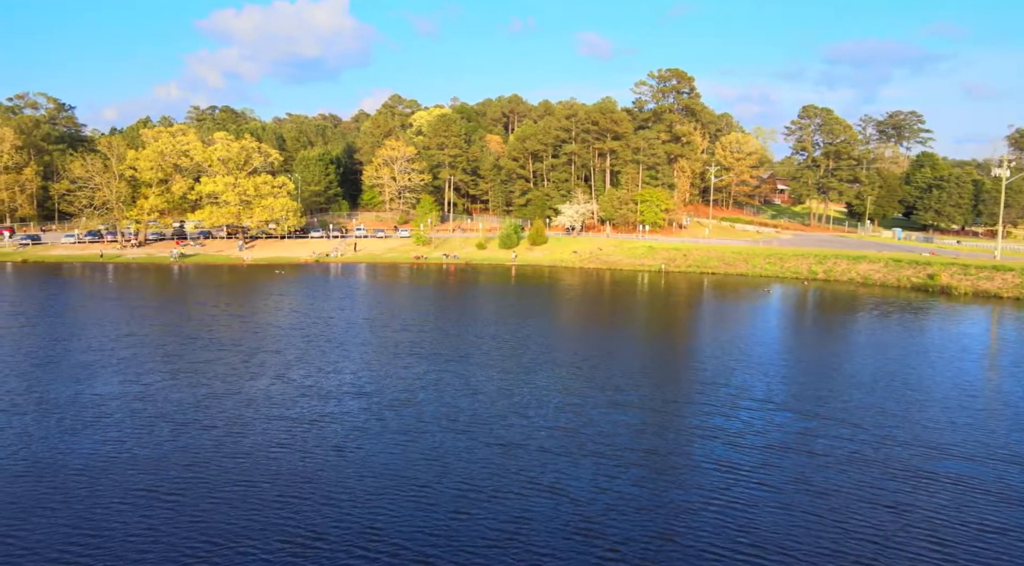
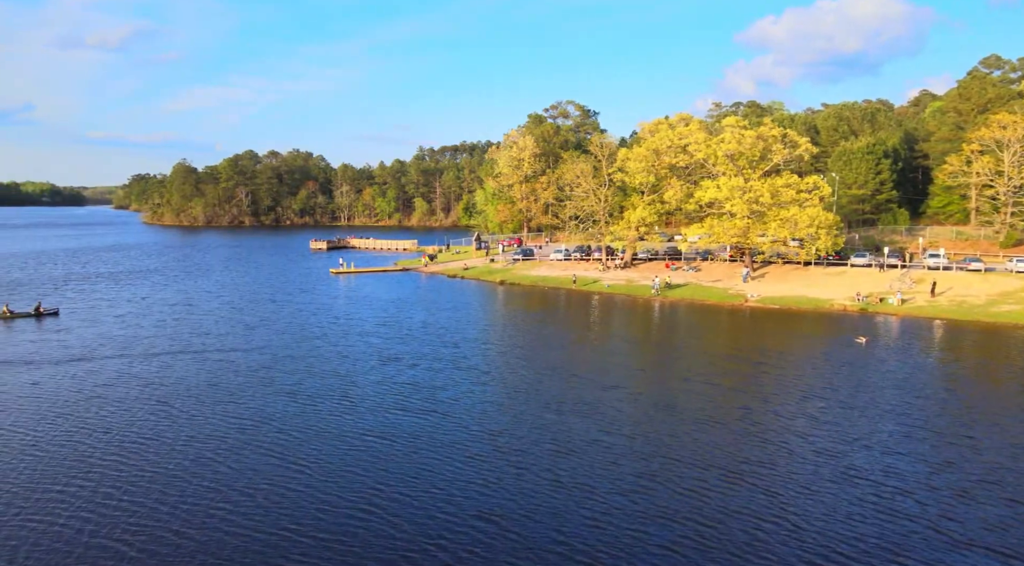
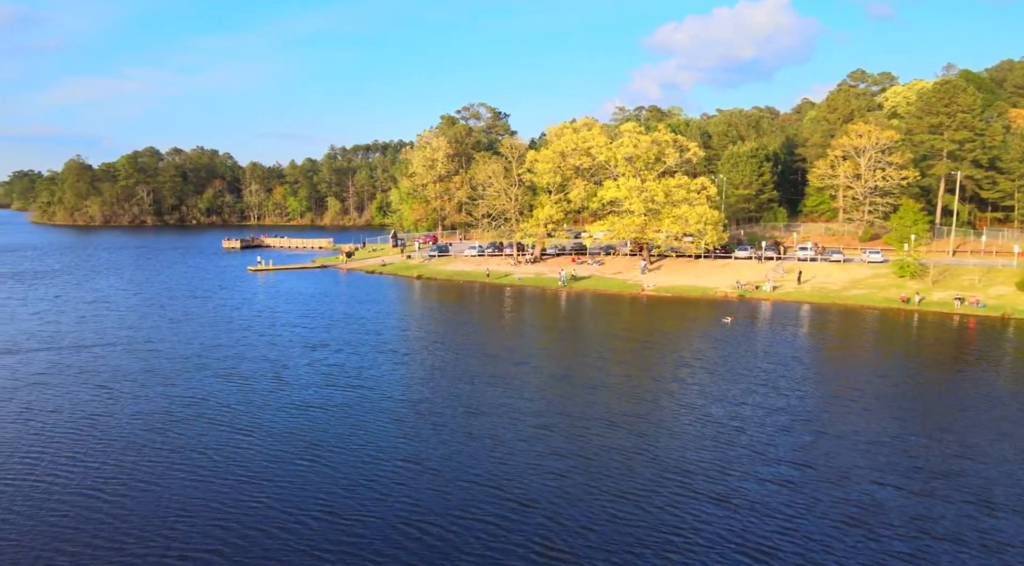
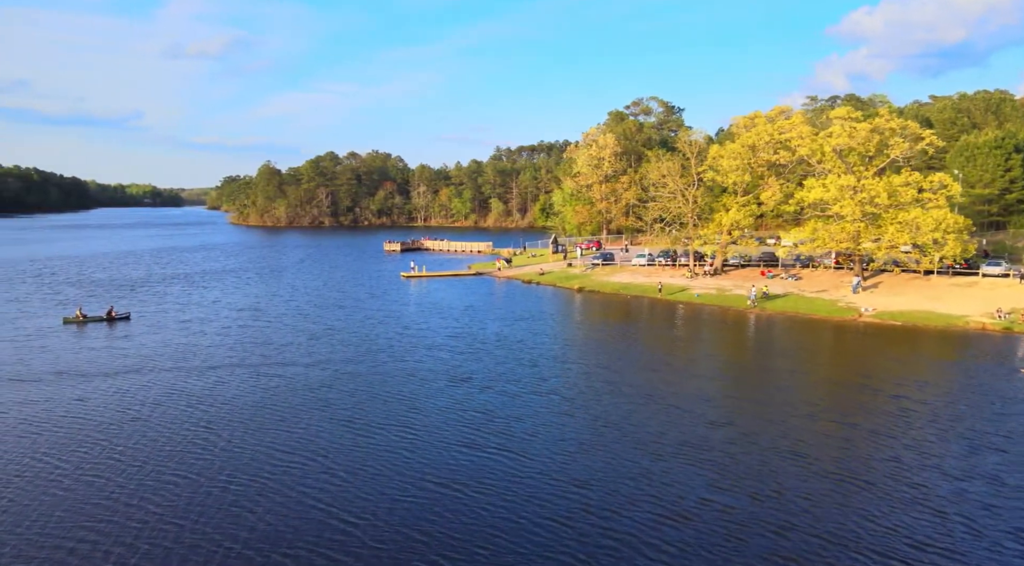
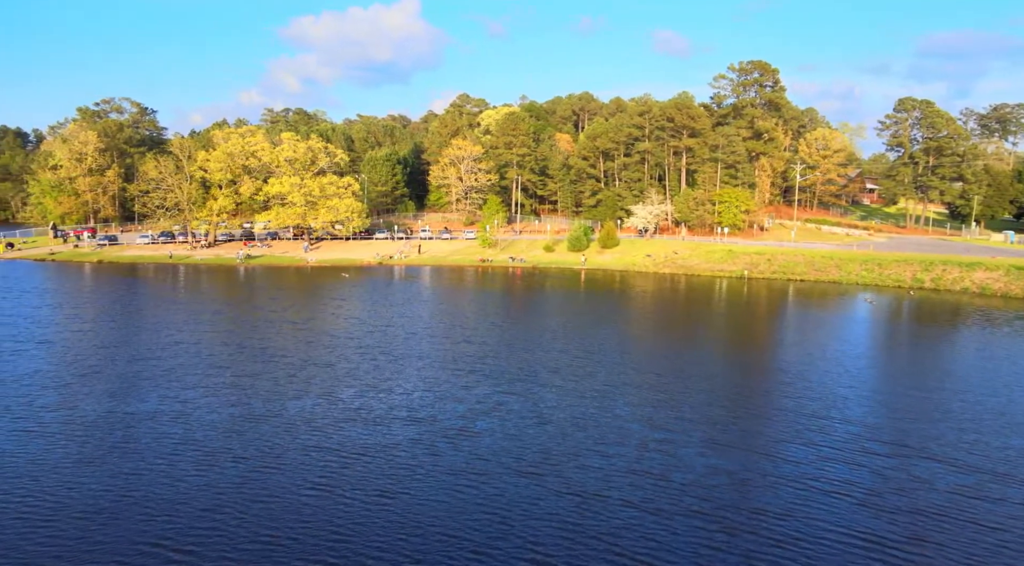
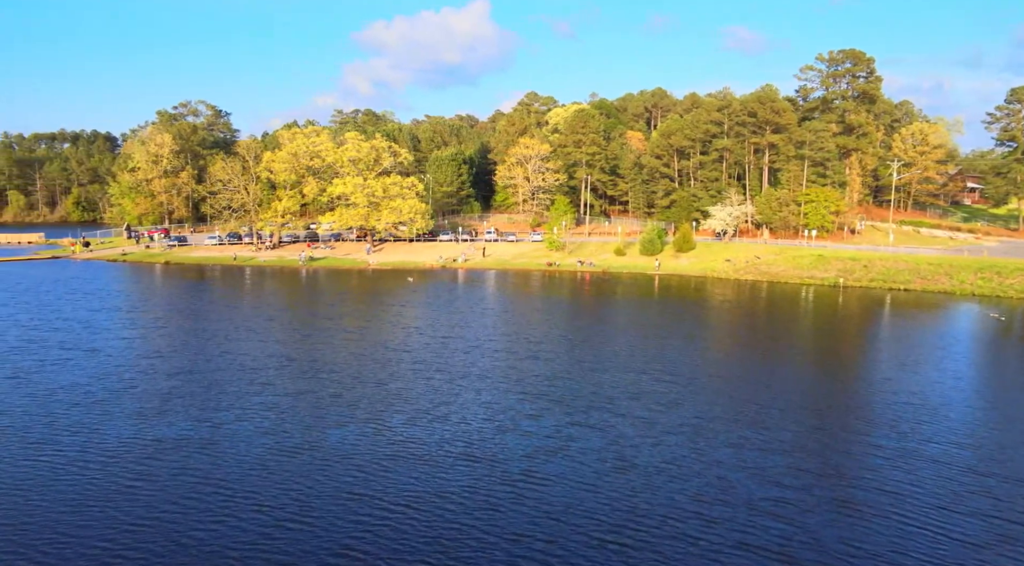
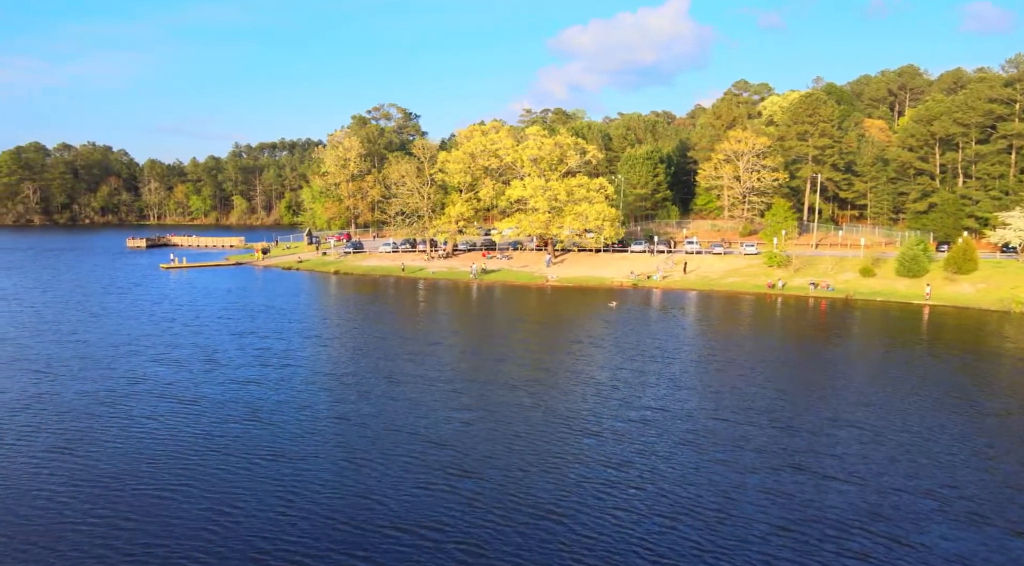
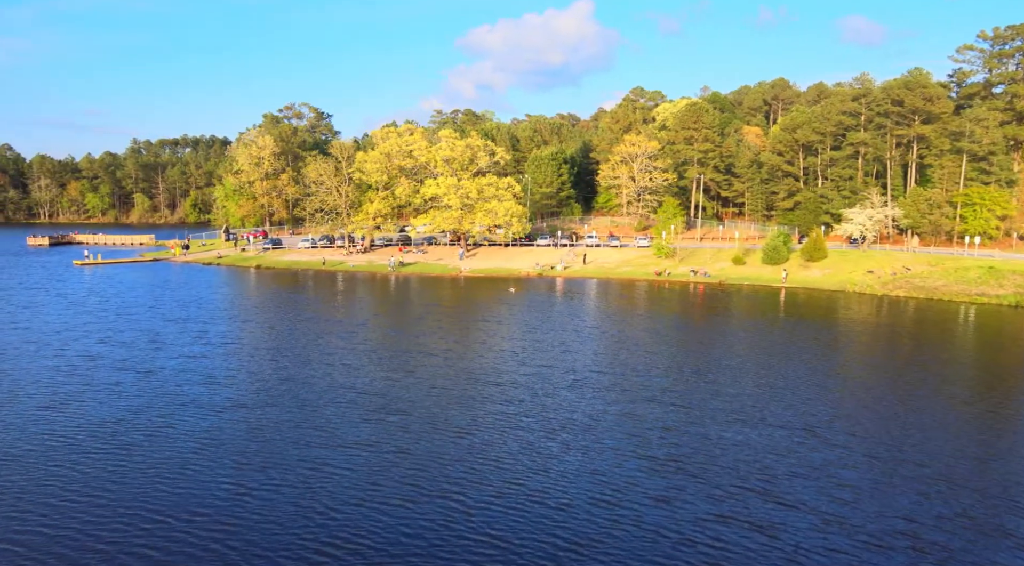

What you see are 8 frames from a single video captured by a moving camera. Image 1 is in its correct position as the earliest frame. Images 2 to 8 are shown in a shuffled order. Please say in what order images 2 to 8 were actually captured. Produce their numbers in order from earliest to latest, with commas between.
5, 6, 8, 7, 3, 2, 4
